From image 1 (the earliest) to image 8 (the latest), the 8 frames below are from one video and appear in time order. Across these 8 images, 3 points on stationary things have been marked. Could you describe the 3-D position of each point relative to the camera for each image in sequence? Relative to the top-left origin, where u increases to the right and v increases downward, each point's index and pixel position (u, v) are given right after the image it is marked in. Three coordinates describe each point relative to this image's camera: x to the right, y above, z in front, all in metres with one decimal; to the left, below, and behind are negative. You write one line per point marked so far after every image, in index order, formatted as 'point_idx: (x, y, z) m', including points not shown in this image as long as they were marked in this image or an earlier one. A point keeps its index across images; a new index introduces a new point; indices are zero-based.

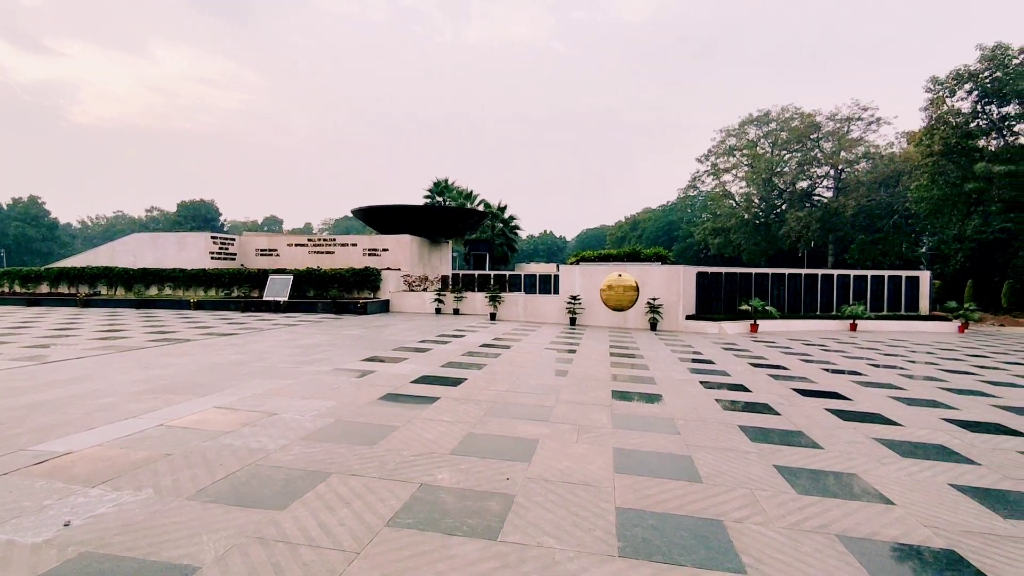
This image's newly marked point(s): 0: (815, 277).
0: (+9.5, +0.3, +17.6) m
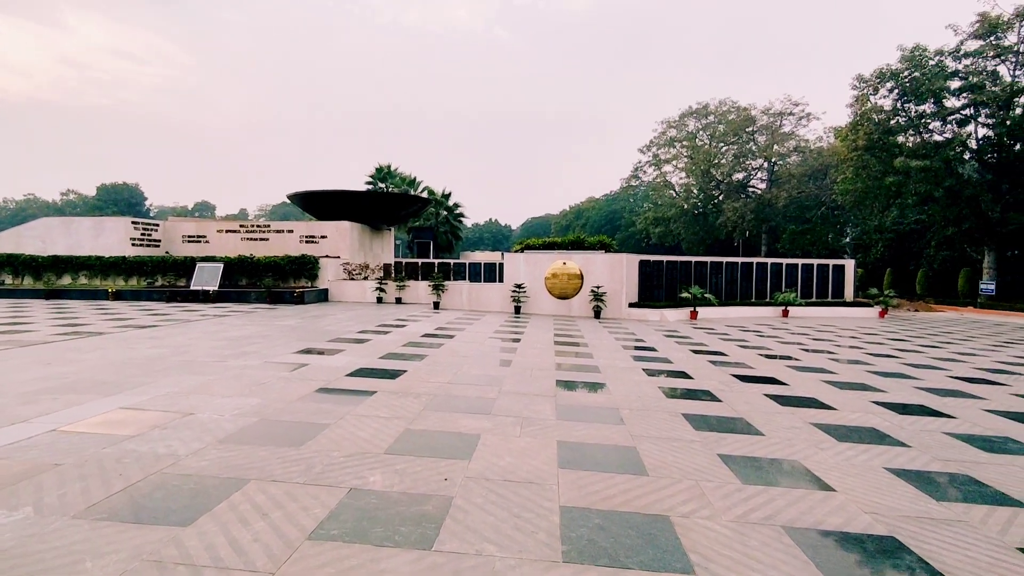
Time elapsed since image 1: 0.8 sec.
0: (+7.7, +0.7, +18.2) m
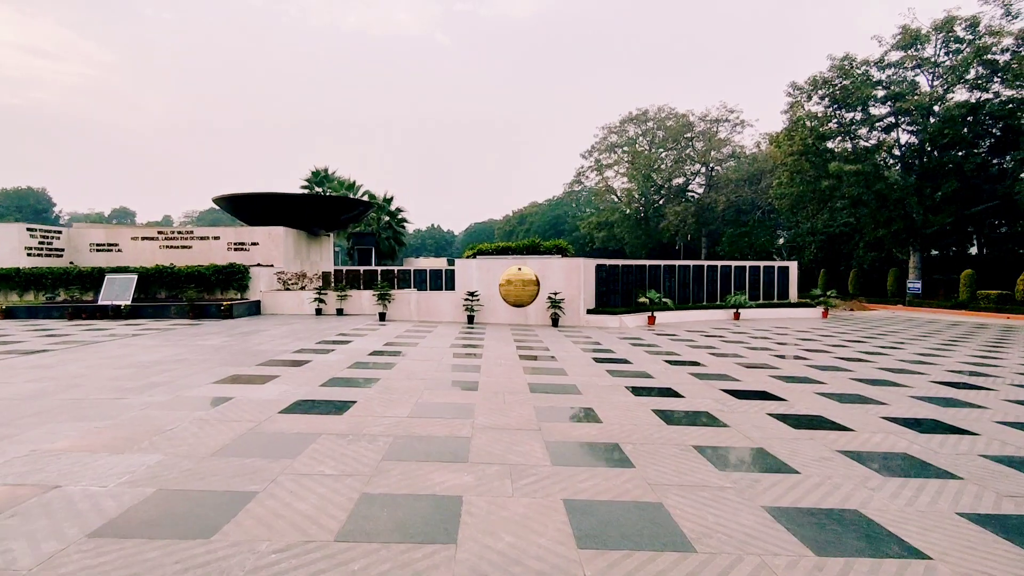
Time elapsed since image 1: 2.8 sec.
0: (+6.1, +0.6, +18.0) m
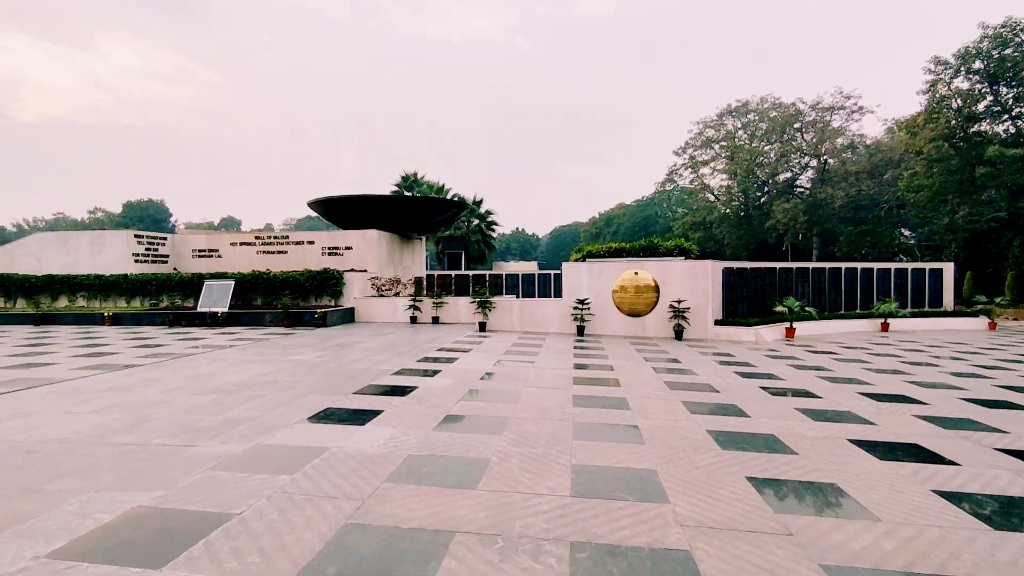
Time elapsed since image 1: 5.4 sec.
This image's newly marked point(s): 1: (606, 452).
0: (+9.1, +0.5, +15.5) m
1: (+0.6, -1.1, +3.9) m
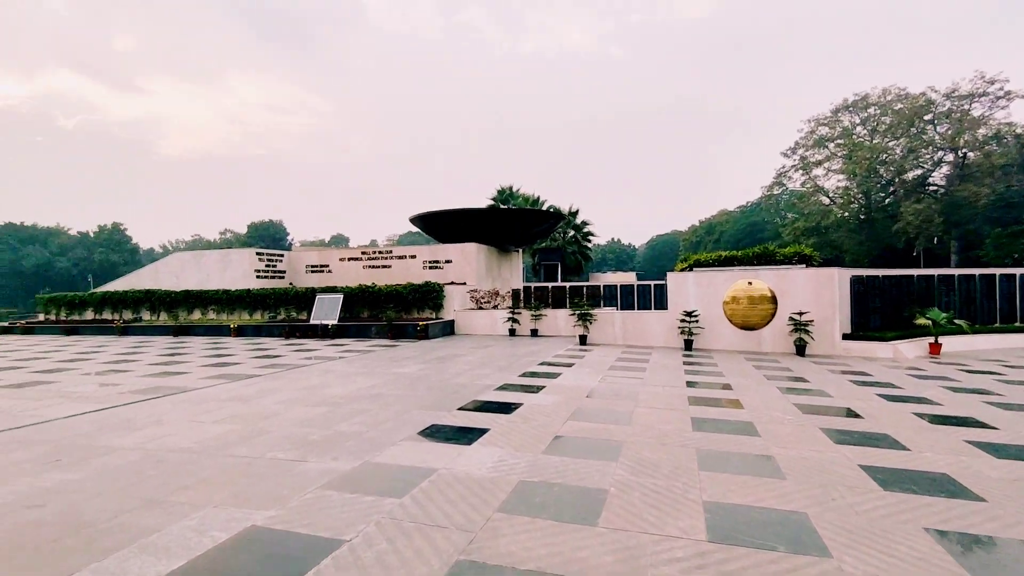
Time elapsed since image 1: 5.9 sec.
0: (+11.7, +0.2, +13.4) m
1: (+1.4, -1.2, +3.4) m
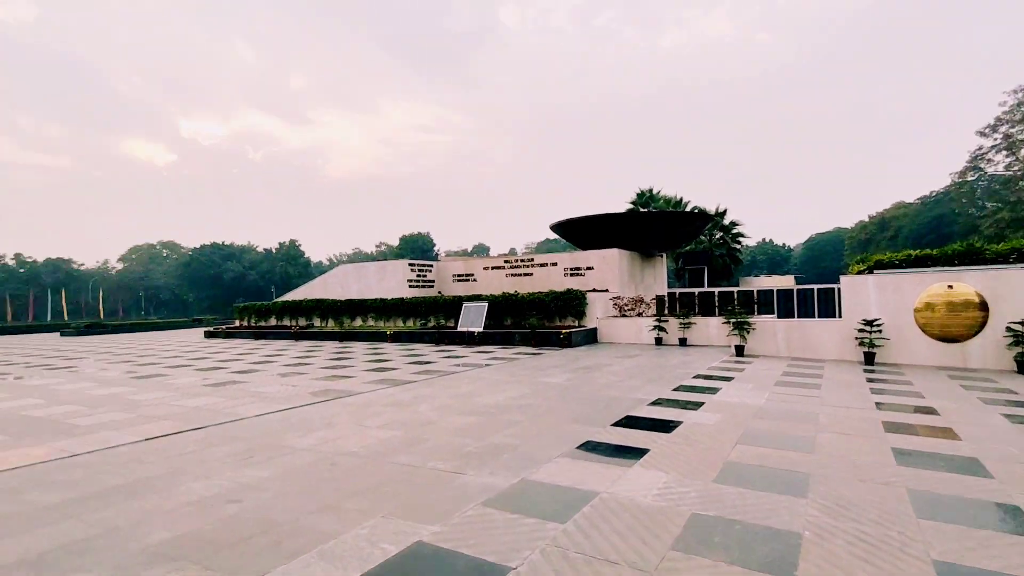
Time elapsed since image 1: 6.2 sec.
0: (+14.6, +0.2, +10.0) m
1: (+2.3, -1.2, +2.7) m
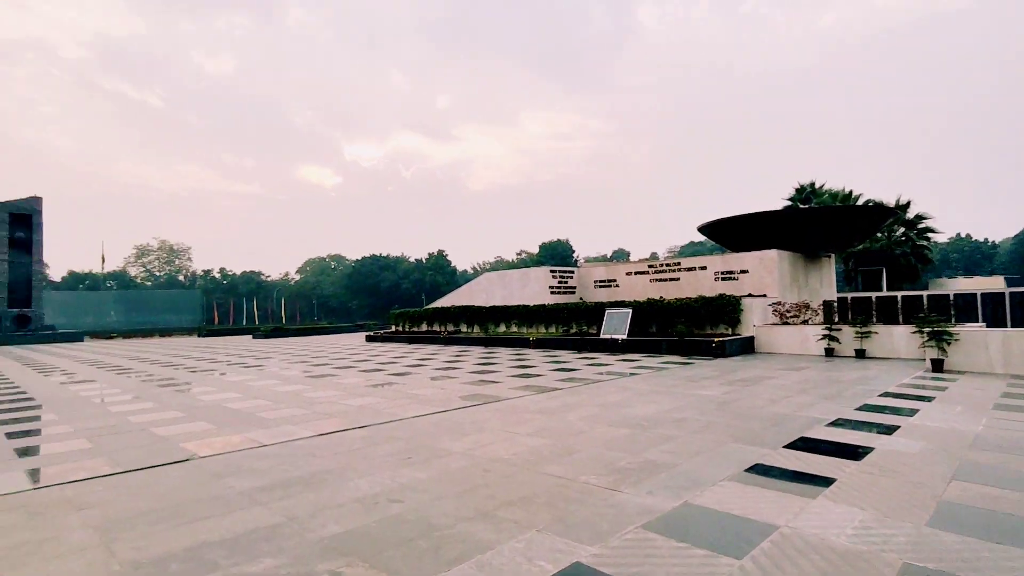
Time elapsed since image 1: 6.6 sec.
0: (+16.7, +0.3, +6.0) m
1: (+2.9, -1.2, +1.9) m
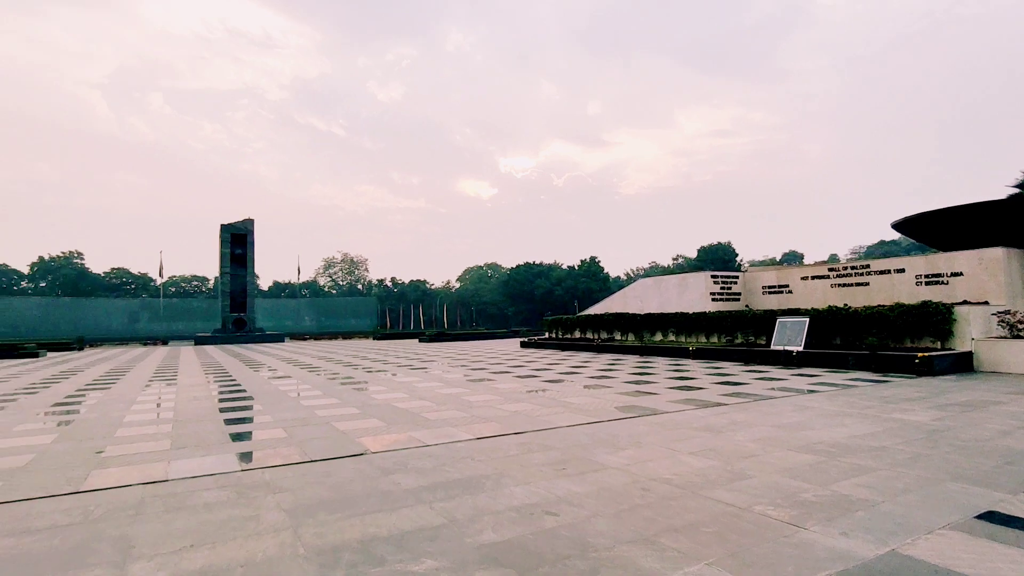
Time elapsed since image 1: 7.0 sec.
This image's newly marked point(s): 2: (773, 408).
0: (+17.7, +0.3, +1.1) m
1: (+3.3, -1.2, +0.8) m
2: (+3.3, -1.5, +7.0) m
